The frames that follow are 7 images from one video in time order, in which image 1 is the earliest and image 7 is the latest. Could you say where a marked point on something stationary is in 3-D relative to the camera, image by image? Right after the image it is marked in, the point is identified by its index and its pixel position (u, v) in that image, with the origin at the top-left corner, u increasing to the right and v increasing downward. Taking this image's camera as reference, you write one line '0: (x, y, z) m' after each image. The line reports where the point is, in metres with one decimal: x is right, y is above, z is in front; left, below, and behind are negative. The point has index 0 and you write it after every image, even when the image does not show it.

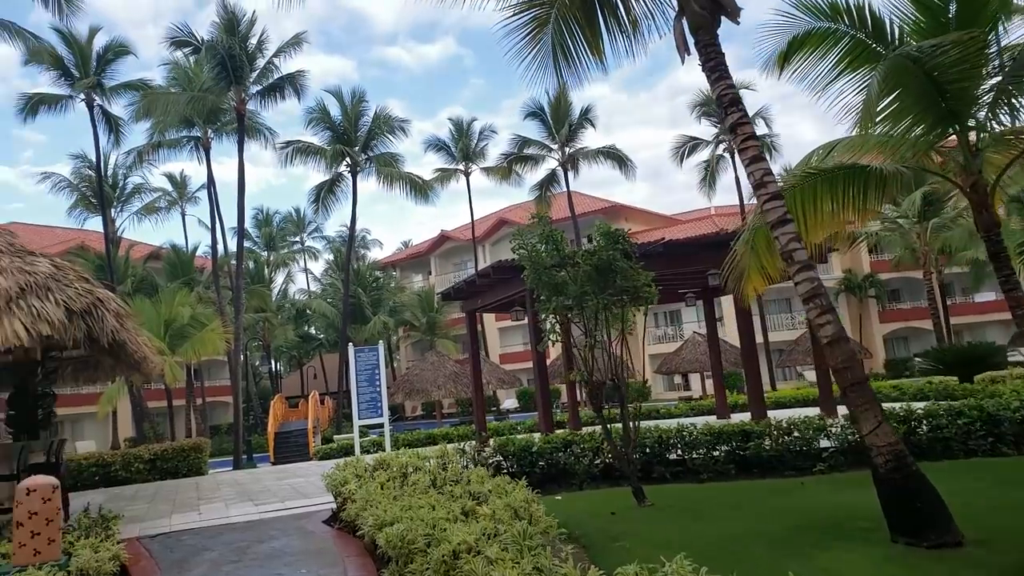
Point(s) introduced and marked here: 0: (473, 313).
0: (-0.8, -0.5, +14.4) m
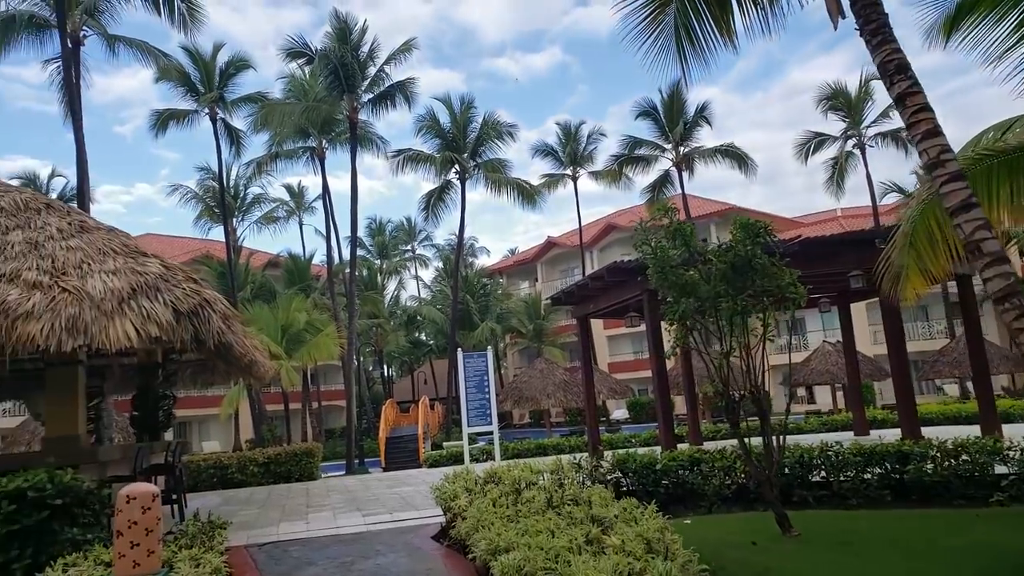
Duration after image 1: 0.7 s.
0: (+1.3, -0.6, +13.7) m
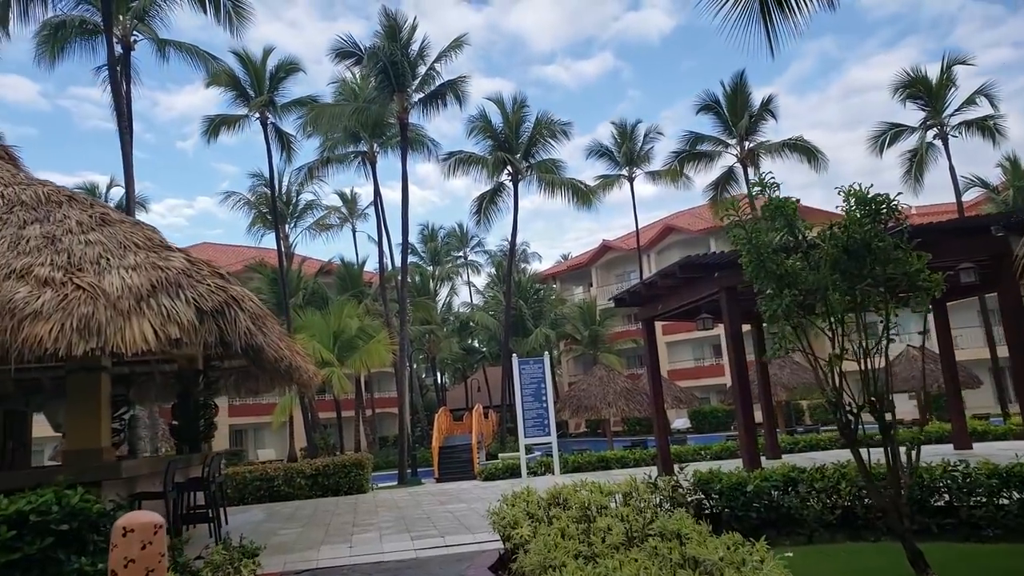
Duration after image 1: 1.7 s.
0: (+2.3, -0.6, +12.6) m
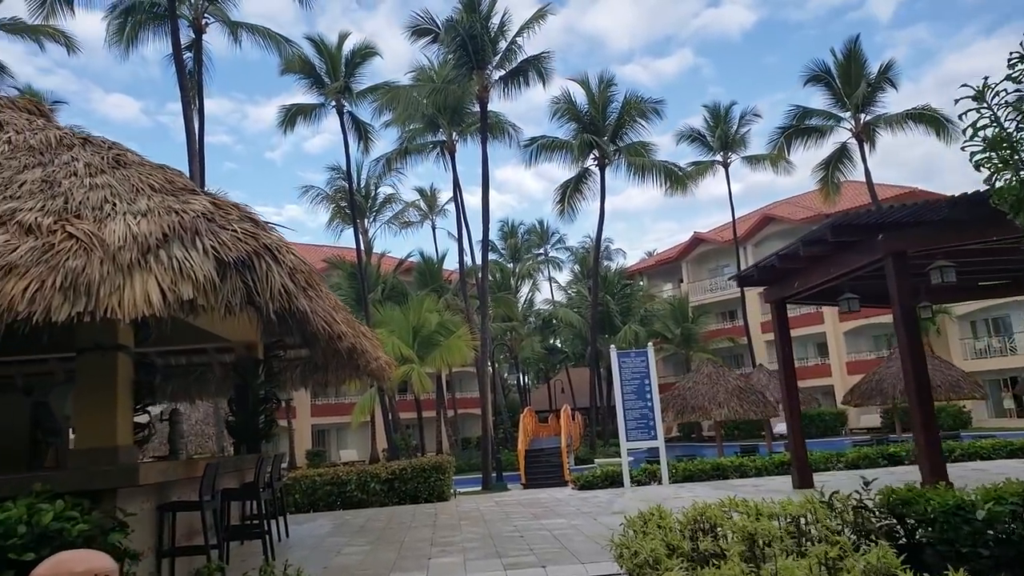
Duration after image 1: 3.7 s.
0: (+3.7, -0.2, +10.6) m
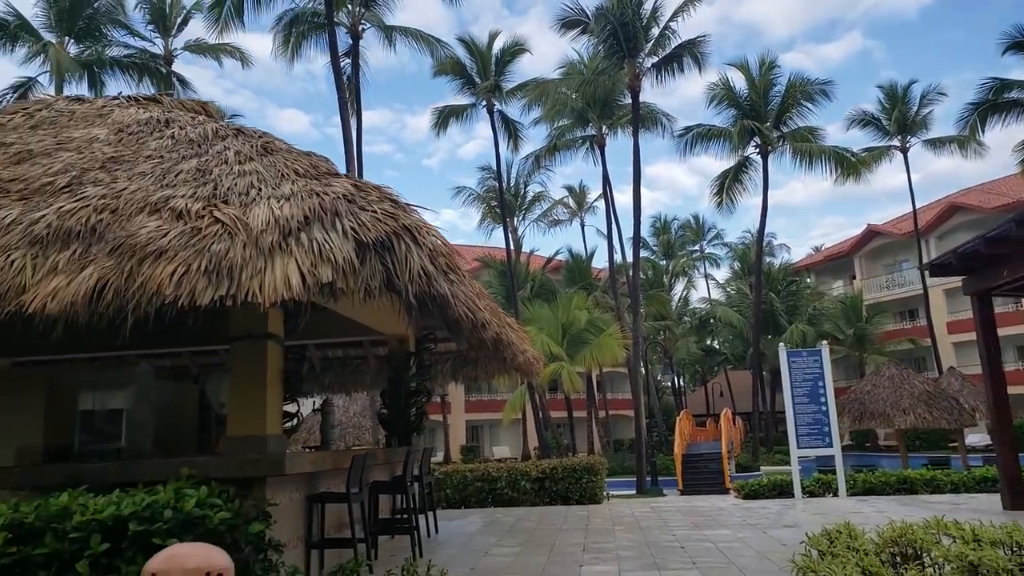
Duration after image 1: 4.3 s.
0: (+5.6, -0.1, +9.2) m
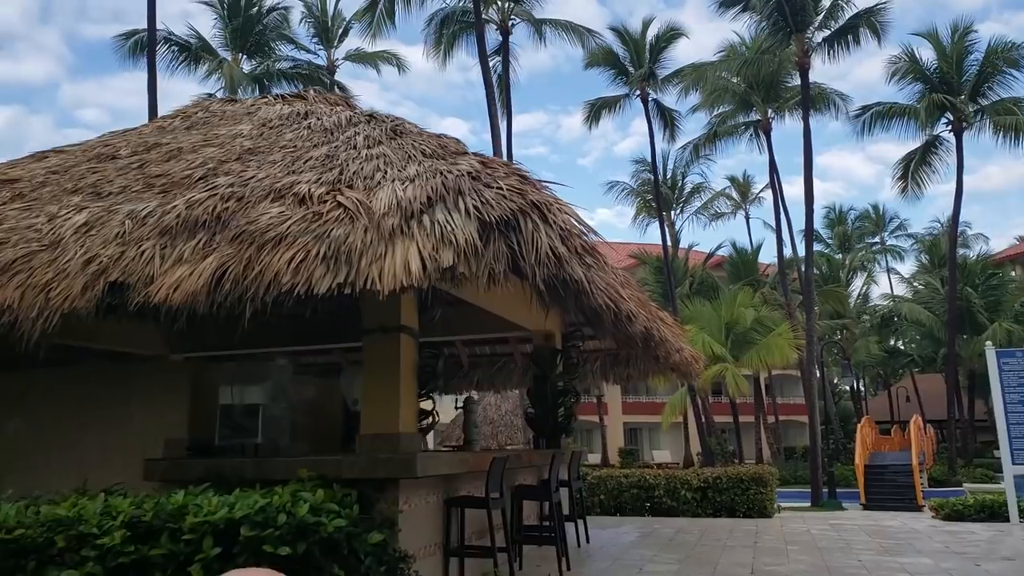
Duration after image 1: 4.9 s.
0: (+7.2, +0.1, +7.3) m
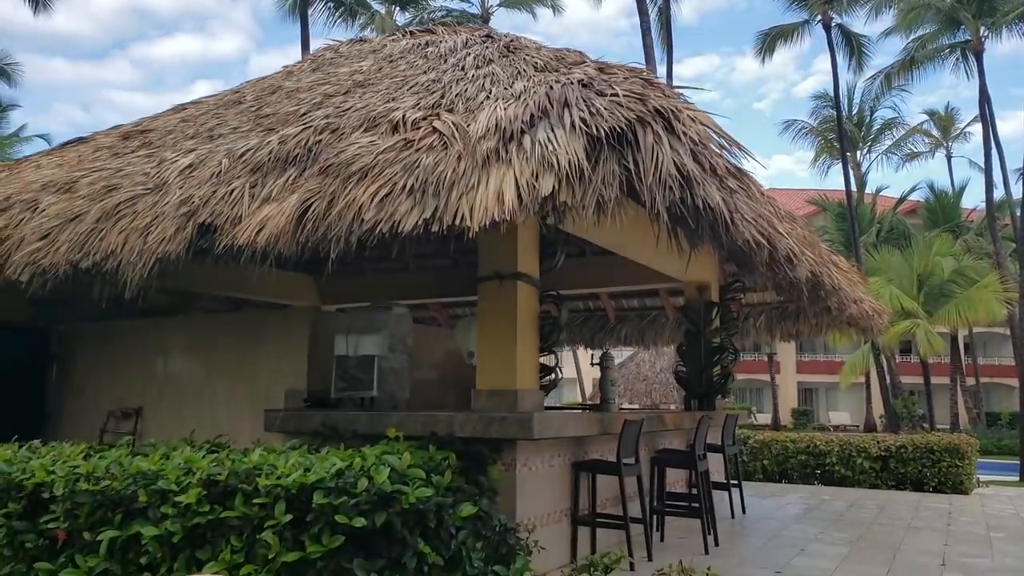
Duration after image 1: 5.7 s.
0: (+8.3, +0.5, +5.0) m
